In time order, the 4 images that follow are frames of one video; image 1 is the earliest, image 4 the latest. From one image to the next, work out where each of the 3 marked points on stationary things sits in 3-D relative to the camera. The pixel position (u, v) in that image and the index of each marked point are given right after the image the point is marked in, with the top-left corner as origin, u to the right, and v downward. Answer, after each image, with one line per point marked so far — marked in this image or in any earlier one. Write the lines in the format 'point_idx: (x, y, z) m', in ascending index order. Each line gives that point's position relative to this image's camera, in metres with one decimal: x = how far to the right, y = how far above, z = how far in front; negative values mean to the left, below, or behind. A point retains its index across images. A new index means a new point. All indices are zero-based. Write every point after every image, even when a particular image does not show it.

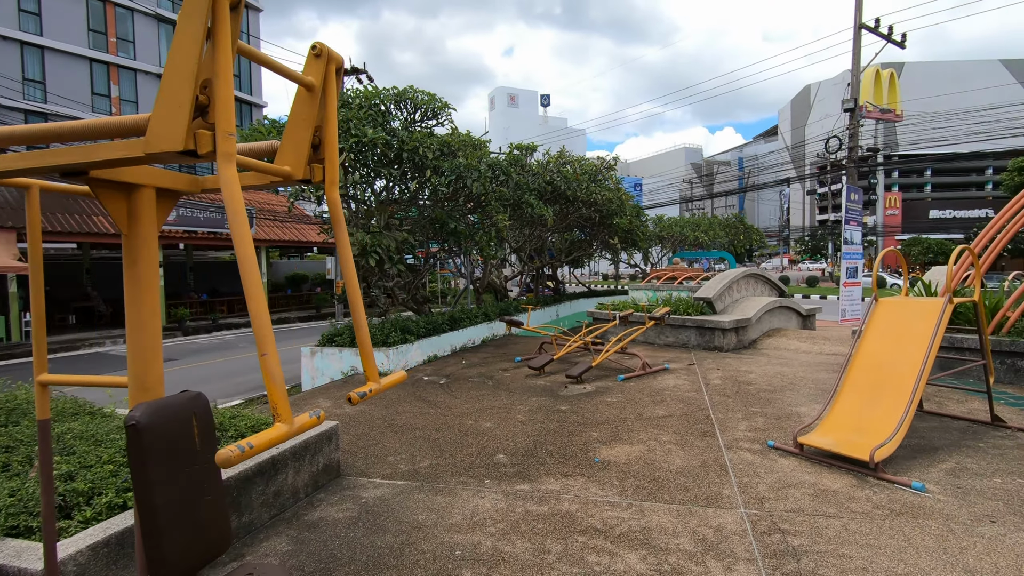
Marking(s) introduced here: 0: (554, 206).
0: (+0.9, +1.8, +11.8) m
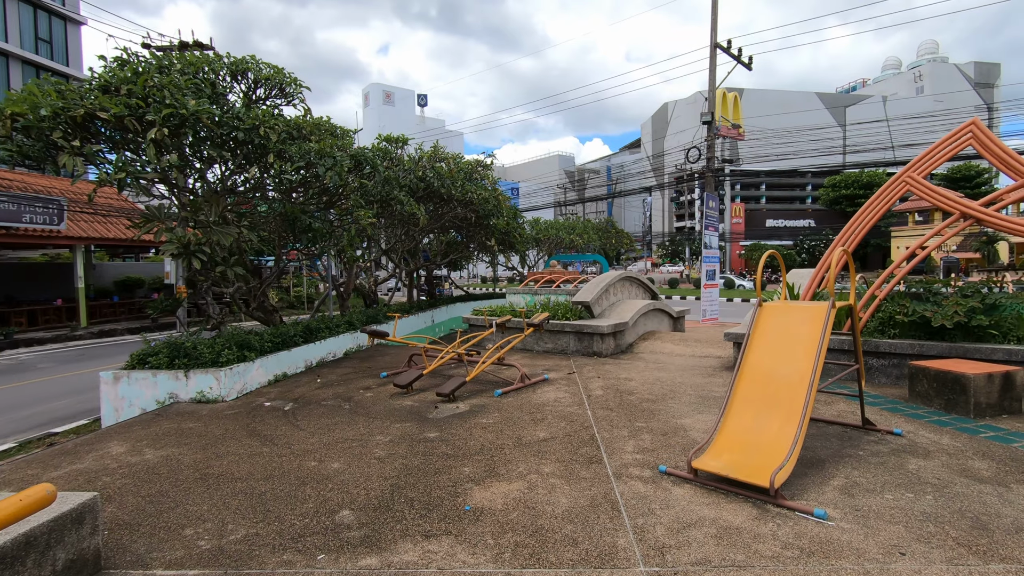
0: (-1.7, +1.7, +11.0) m
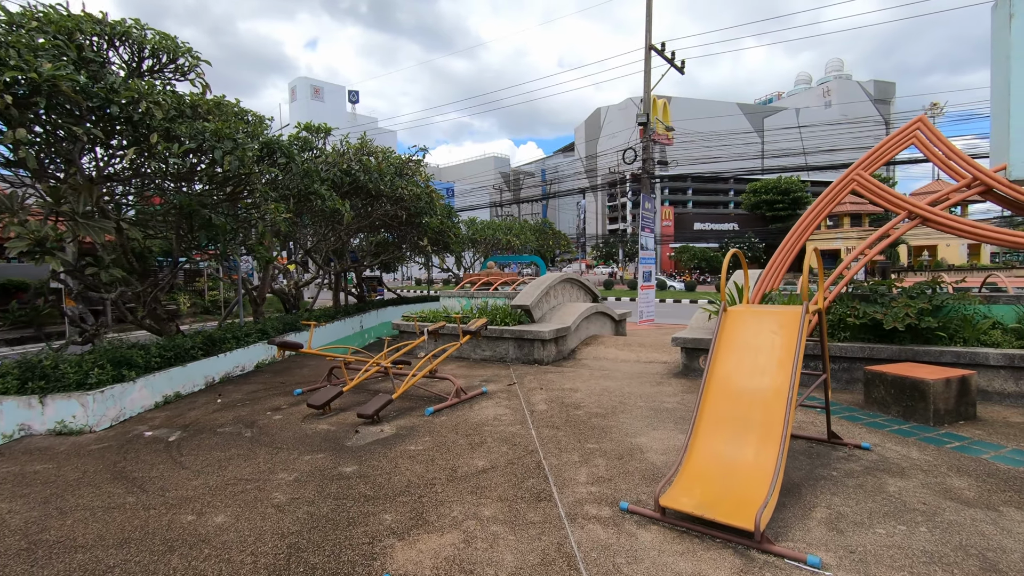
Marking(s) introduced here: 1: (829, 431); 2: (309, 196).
0: (-3.0, +1.7, +10.1) m
1: (+2.2, -1.0, +3.7) m
2: (-3.2, +1.4, +8.4) m
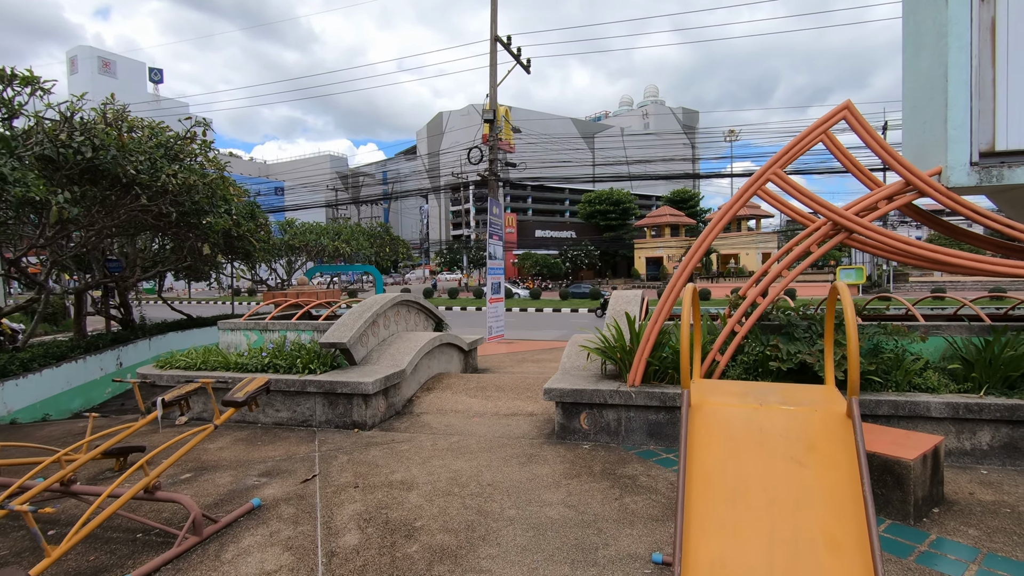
0: (-5.5, +1.3, +7.0) m
1: (+1.3, -1.2, +2.3) m
2: (-5.2, +1.1, +5.4) m
